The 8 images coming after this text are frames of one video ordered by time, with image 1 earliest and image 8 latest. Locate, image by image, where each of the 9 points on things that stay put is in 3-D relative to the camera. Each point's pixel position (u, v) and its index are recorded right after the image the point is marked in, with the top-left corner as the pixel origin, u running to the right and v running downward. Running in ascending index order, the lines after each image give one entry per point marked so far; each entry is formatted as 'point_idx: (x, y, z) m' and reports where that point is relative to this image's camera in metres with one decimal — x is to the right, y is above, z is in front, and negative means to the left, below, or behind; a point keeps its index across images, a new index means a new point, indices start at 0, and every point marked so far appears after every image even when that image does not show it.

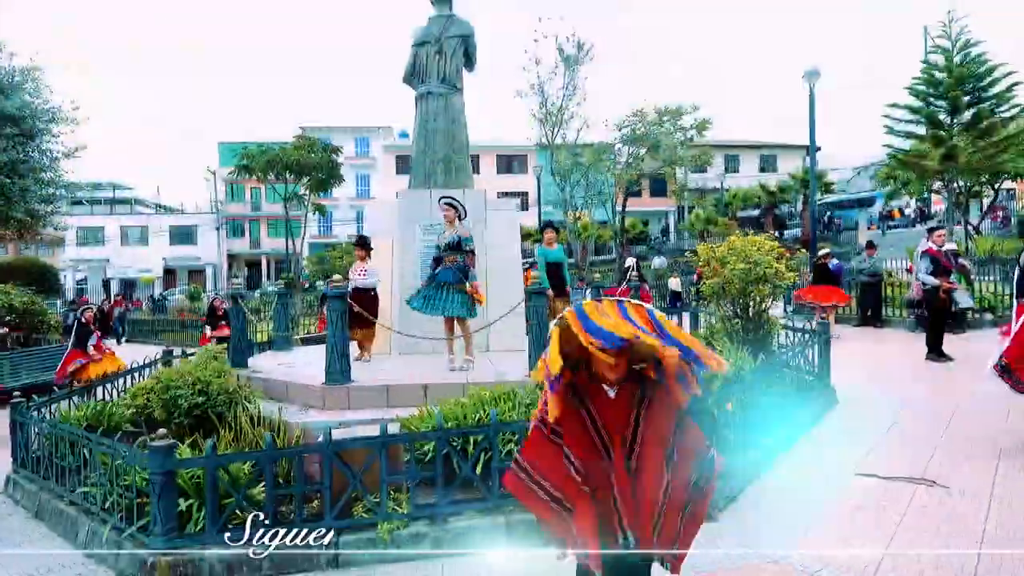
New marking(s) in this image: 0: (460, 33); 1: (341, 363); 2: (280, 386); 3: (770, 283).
0: (-0.6, +3.0, +8.9) m
1: (-1.5, -0.7, +6.3) m
2: (-2.1, -0.9, +6.7) m
3: (+2.4, 0.0, +7.1) m
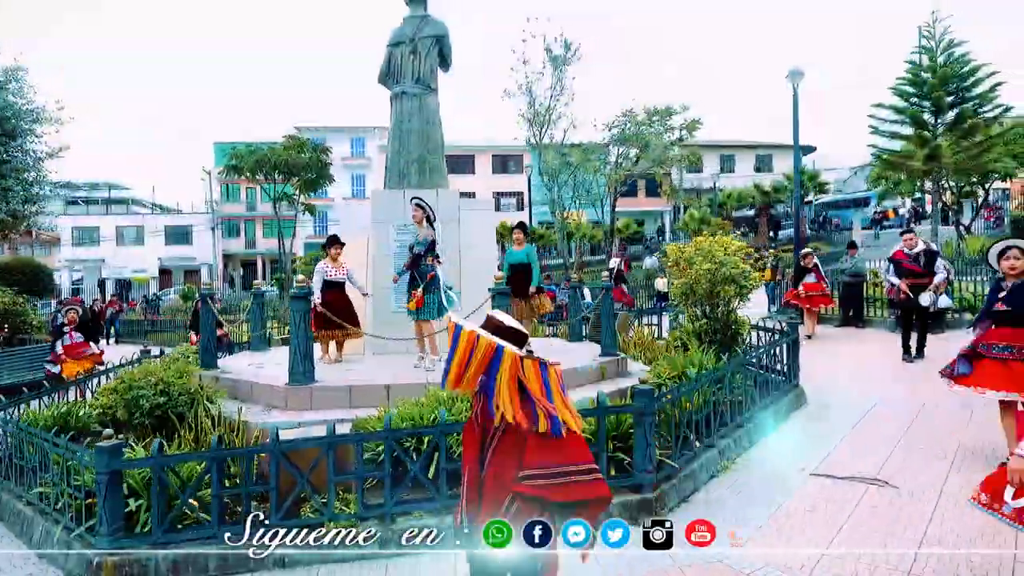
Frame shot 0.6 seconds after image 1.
0: (-0.9, +3.0, +8.9) m
1: (-1.8, -0.7, +6.4) m
2: (-2.4, -0.9, +6.8) m
3: (+2.1, 0.0, +7.1) m
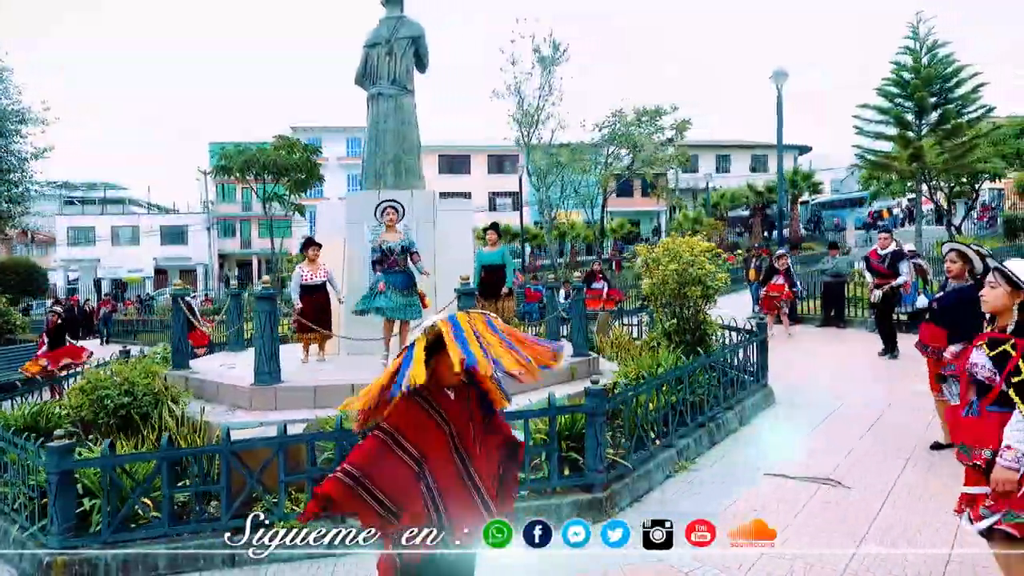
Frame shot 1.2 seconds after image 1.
0: (-1.2, +3.0, +8.9) m
1: (-2.1, -0.7, +6.4) m
2: (-2.7, -0.9, +6.8) m
3: (+1.8, 0.0, +7.1) m
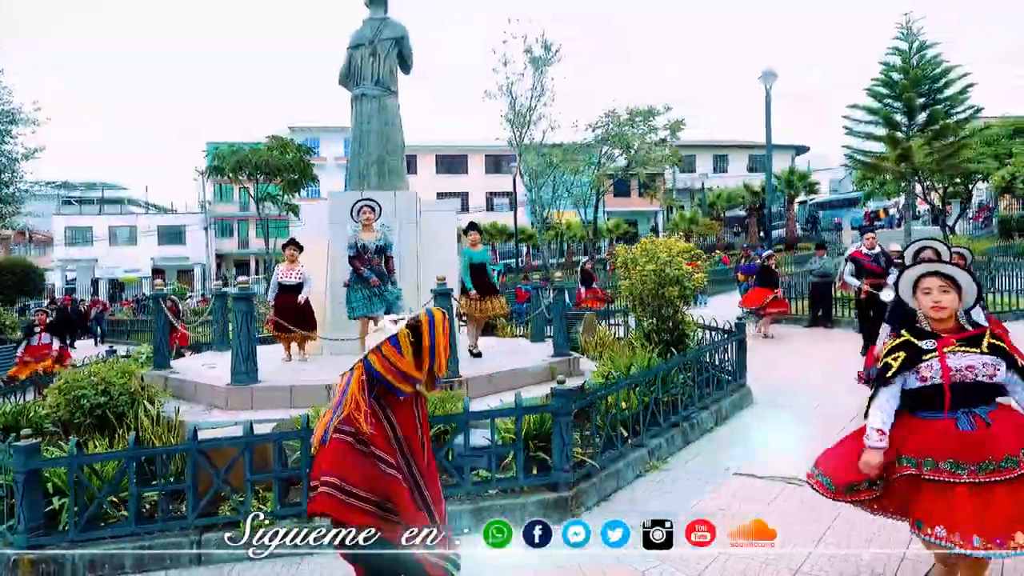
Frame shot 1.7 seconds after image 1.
0: (-1.4, +3.0, +8.9) m
1: (-2.3, -0.7, +6.4) m
2: (-2.9, -0.9, +6.8) m
3: (+1.6, 0.0, +7.1) m
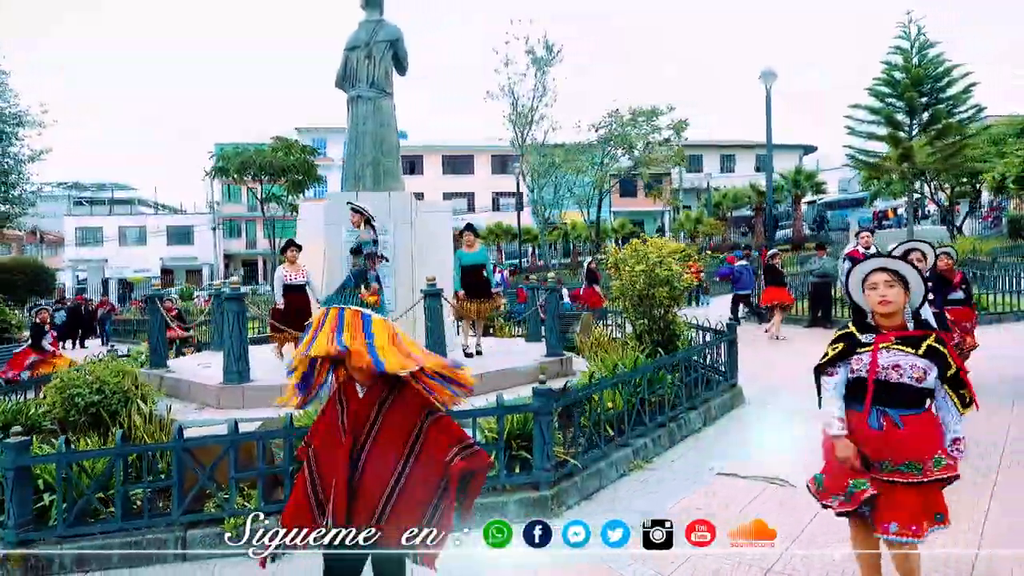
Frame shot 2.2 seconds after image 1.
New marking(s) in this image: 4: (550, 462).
0: (-1.5, +3.0, +9.0) m
1: (-2.4, -0.7, +6.5) m
2: (-3.0, -0.9, +6.9) m
3: (+1.5, 0.0, +7.1) m
4: (+0.2, -1.1, +4.8) m
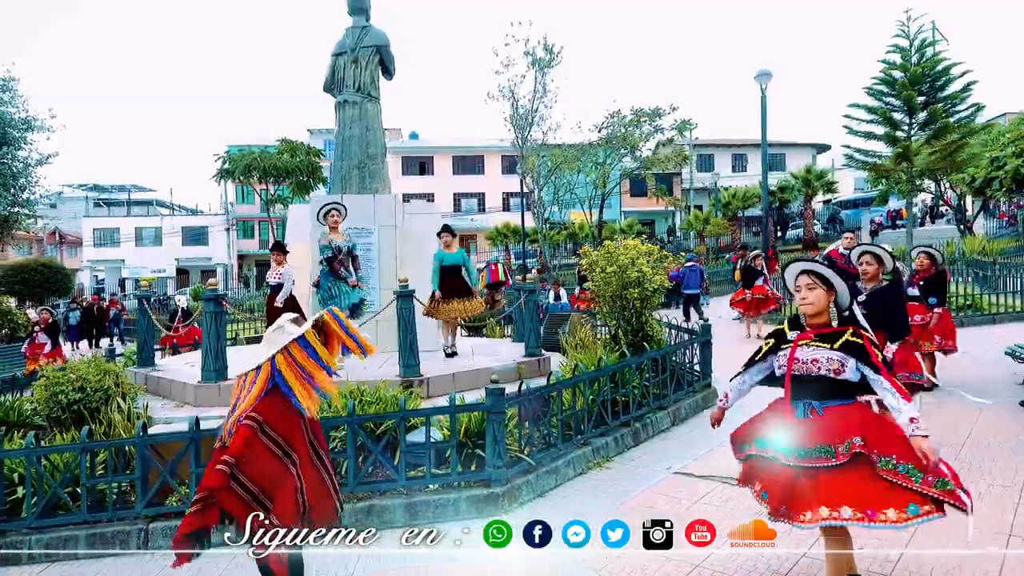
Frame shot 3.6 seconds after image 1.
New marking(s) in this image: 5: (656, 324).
0: (-1.7, +3.0, +9.2) m
1: (-2.7, -0.7, +6.7) m
2: (-3.3, -0.9, +7.1) m
3: (+1.3, 0.0, +7.2) m
4: (-0.1, -1.1, +5.0) m
5: (+1.5, -0.4, +7.6) m
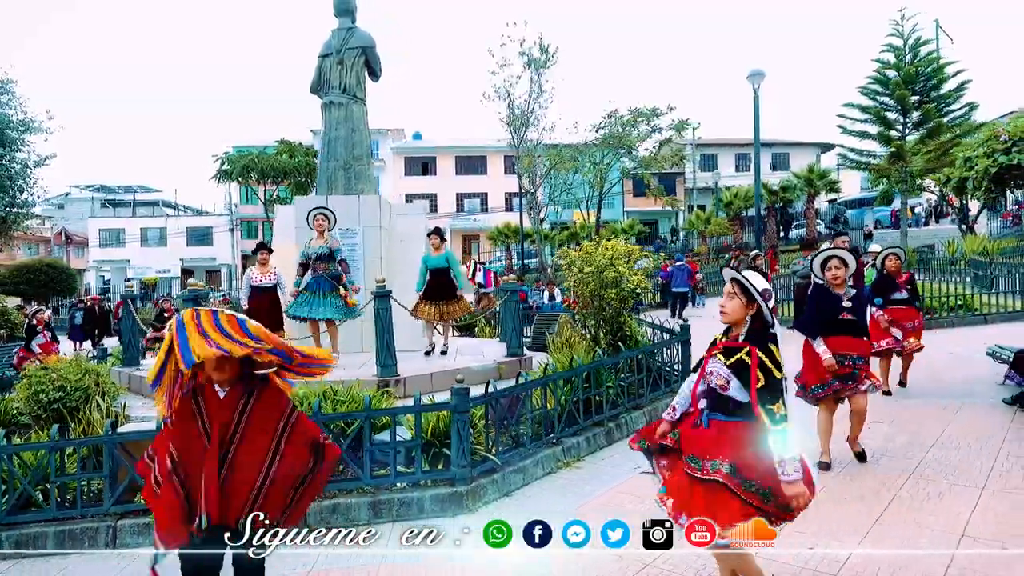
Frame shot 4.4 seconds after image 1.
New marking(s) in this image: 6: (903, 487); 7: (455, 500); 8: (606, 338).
0: (-1.9, +3.0, +9.2) m
1: (-2.9, -0.7, +6.8) m
2: (-3.5, -0.9, +7.2) m
3: (+1.1, 0.0, +7.2) m
4: (-0.3, -1.1, +5.0) m
5: (+1.3, -0.4, +7.6) m
6: (+2.7, -1.4, +5.2) m
7: (-0.4, -1.4, +4.9) m
8: (+1.0, -0.5, +7.5) m
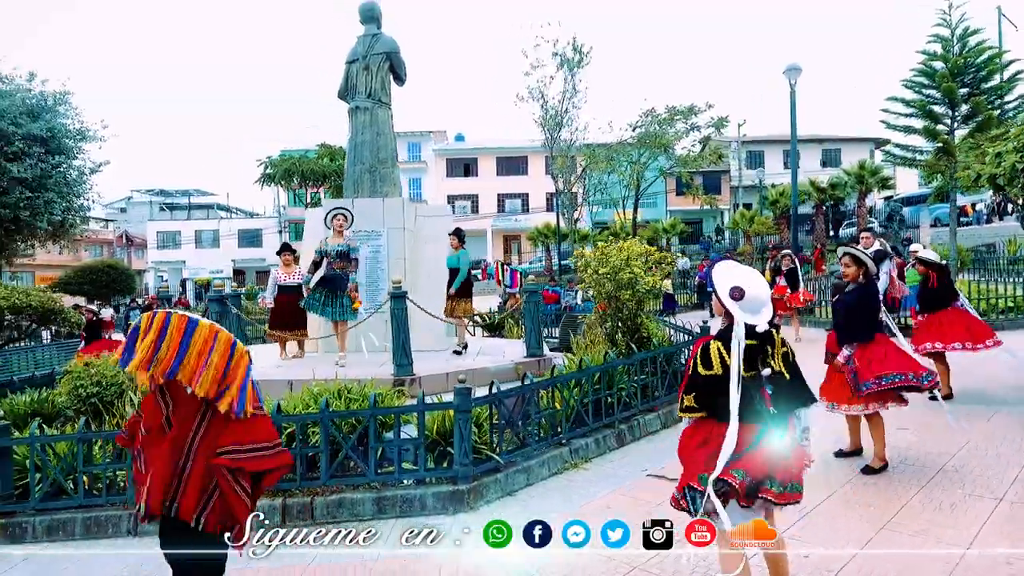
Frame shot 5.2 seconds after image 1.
0: (-1.6, +3.0, +9.4) m
1: (-2.8, -0.7, +7.0) m
2: (-3.3, -0.9, +7.5) m
3: (+1.2, 0.0, +7.2) m
4: (-0.3, -1.2, +5.1) m
5: (+1.4, -0.4, +7.6) m
6: (+2.8, -1.4, +5.1) m
7: (-0.4, -1.4, +5.0) m
8: (+1.1, -0.5, +7.5) m
